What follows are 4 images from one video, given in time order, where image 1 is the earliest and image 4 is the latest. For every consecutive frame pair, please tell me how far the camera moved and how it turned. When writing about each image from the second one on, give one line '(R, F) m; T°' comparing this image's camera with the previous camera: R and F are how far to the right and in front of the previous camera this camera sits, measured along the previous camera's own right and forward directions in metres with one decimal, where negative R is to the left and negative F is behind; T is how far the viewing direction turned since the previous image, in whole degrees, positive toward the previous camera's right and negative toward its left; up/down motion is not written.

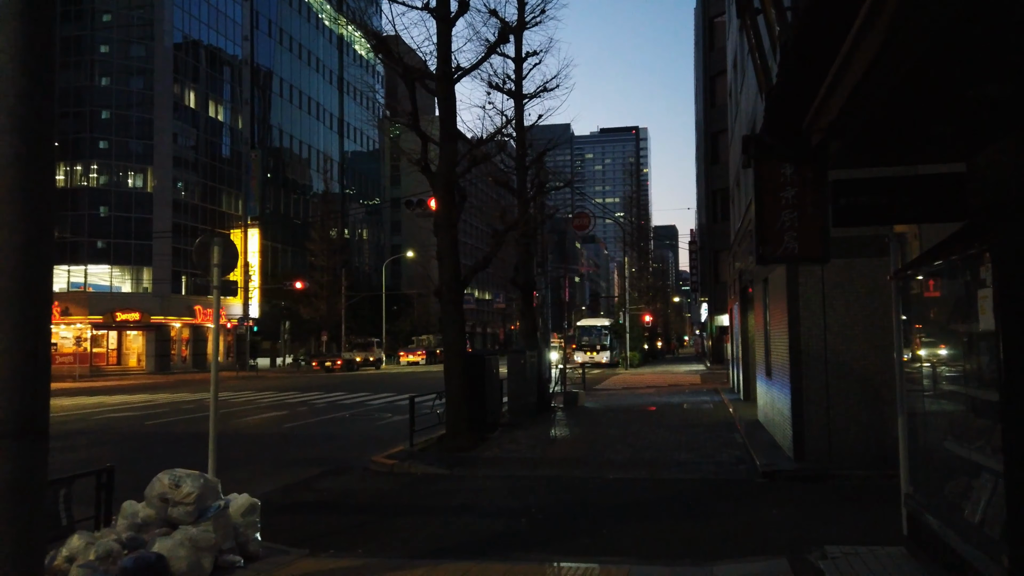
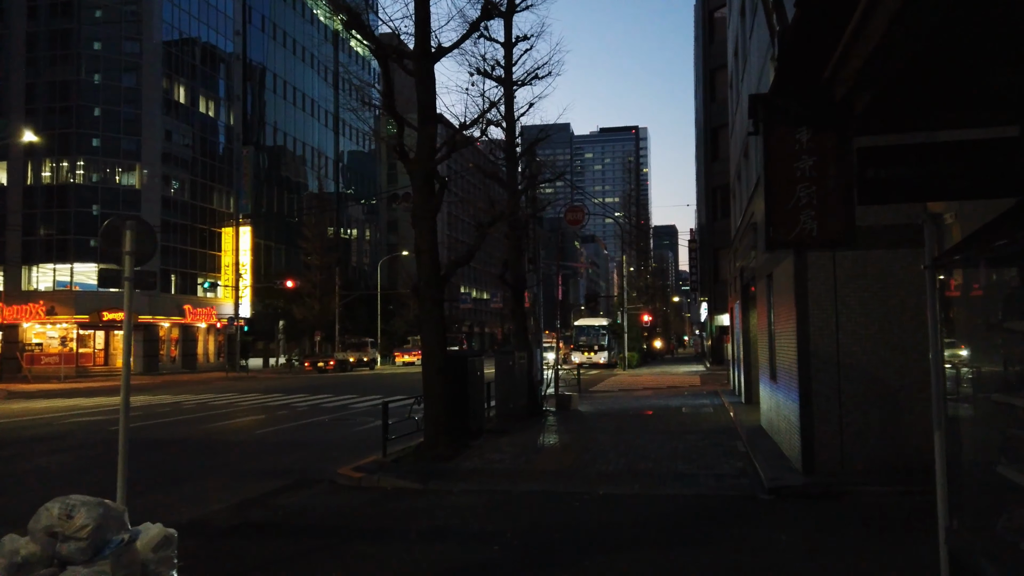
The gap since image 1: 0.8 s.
(+0.3, +1.2) m; 0°
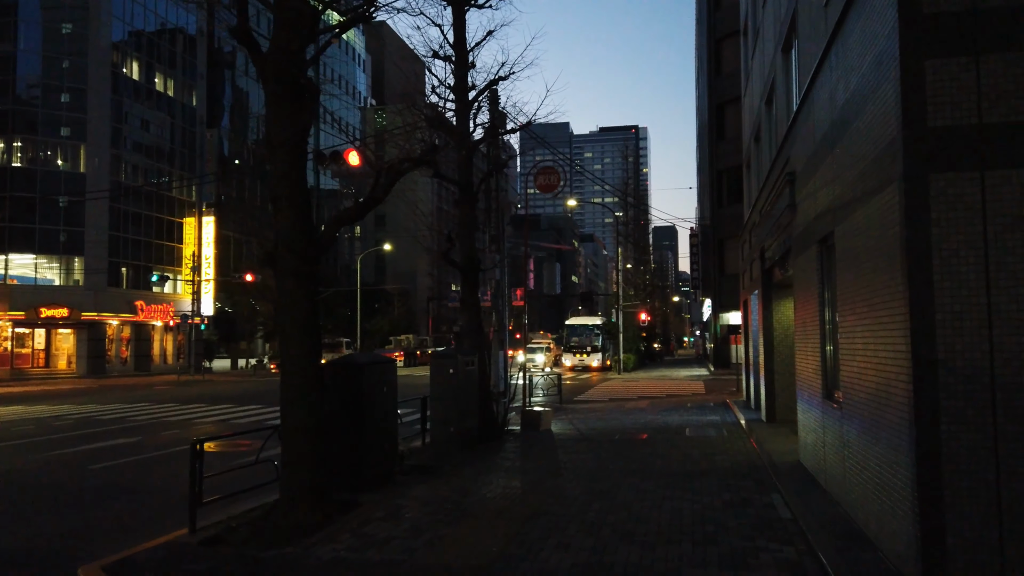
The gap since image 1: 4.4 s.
(+1.1, +5.2) m; 0°
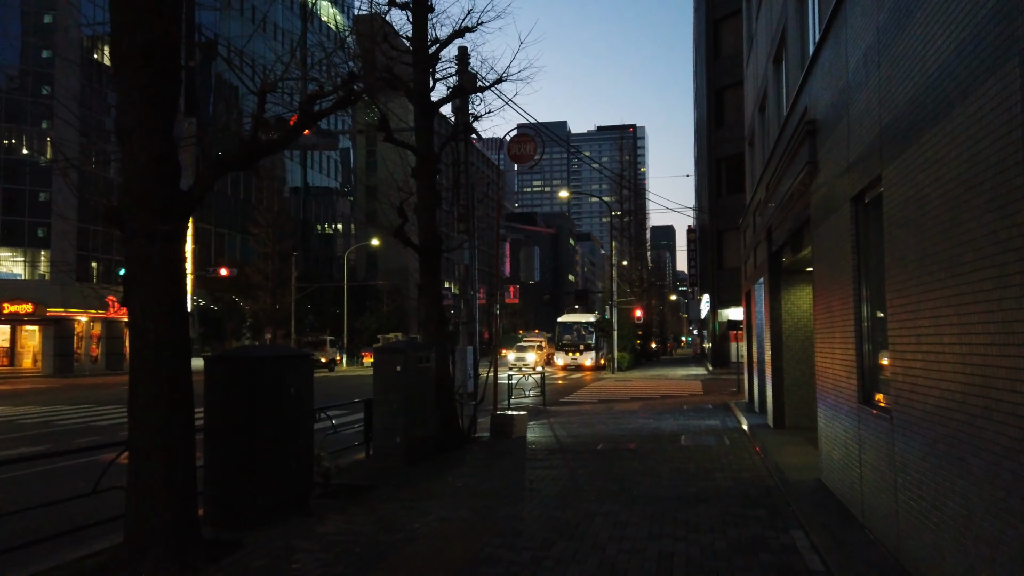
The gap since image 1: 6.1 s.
(+0.6, +2.3) m; 0°
